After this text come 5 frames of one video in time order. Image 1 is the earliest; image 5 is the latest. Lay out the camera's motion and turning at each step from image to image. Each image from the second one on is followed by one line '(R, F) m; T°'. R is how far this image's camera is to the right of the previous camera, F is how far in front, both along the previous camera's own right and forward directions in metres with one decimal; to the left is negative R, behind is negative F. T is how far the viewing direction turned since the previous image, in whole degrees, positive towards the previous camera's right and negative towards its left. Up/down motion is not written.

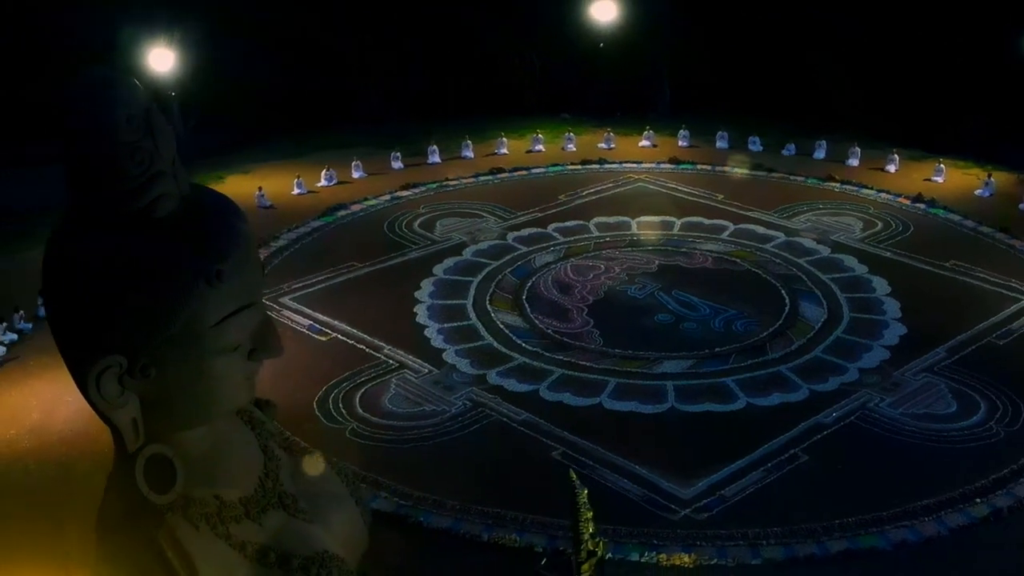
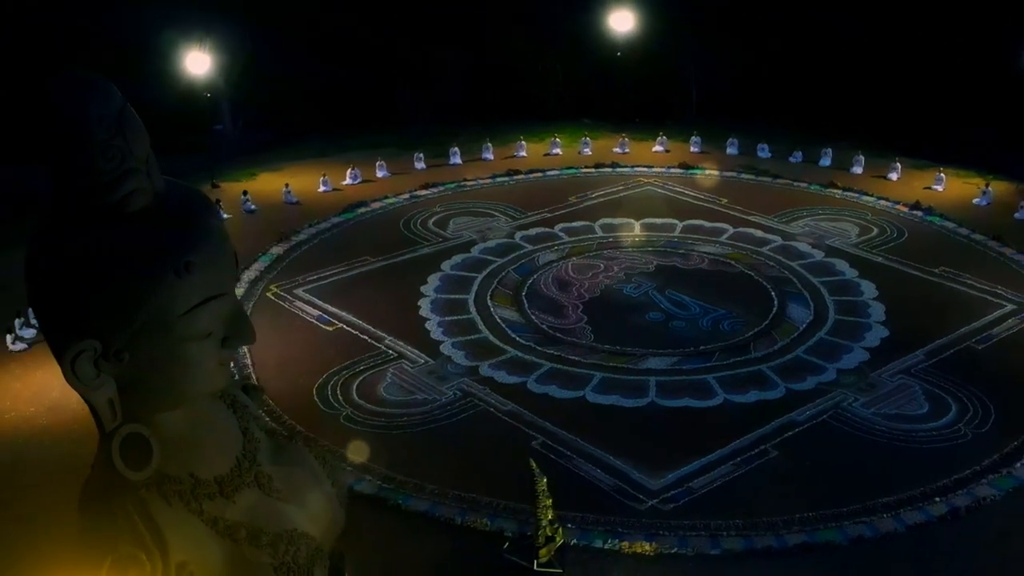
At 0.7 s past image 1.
(+0.7, -0.2) m; -3°
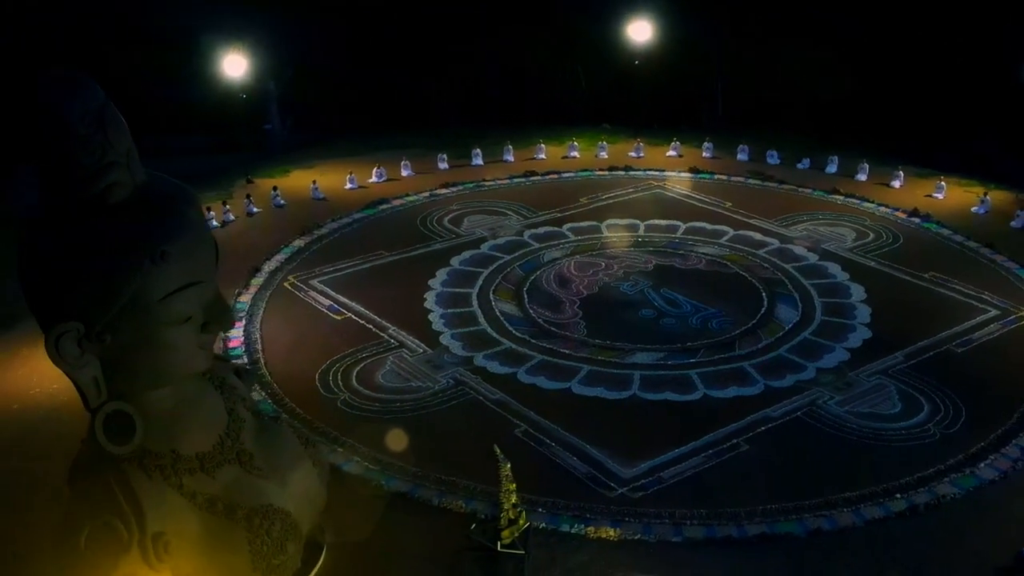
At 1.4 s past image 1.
(+0.7, -0.2) m; -3°
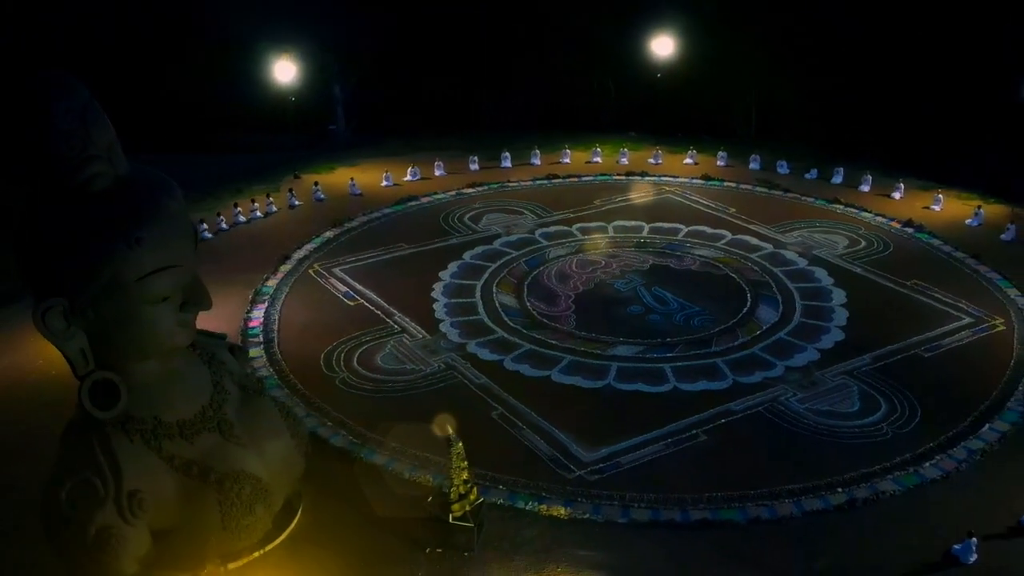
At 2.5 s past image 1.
(+0.9, -0.2) m; -4°
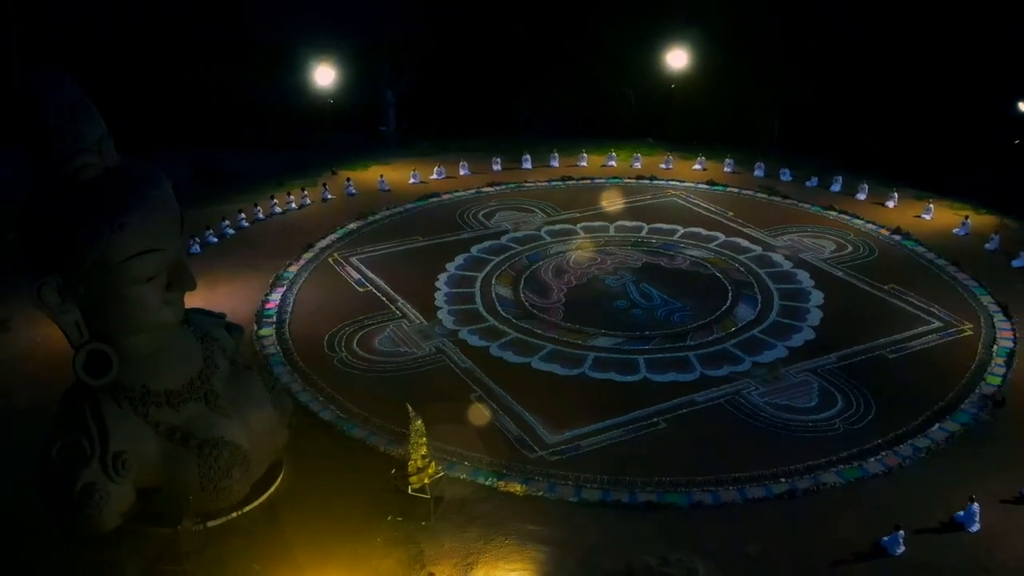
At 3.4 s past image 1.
(+0.8, -0.2) m; -3°
